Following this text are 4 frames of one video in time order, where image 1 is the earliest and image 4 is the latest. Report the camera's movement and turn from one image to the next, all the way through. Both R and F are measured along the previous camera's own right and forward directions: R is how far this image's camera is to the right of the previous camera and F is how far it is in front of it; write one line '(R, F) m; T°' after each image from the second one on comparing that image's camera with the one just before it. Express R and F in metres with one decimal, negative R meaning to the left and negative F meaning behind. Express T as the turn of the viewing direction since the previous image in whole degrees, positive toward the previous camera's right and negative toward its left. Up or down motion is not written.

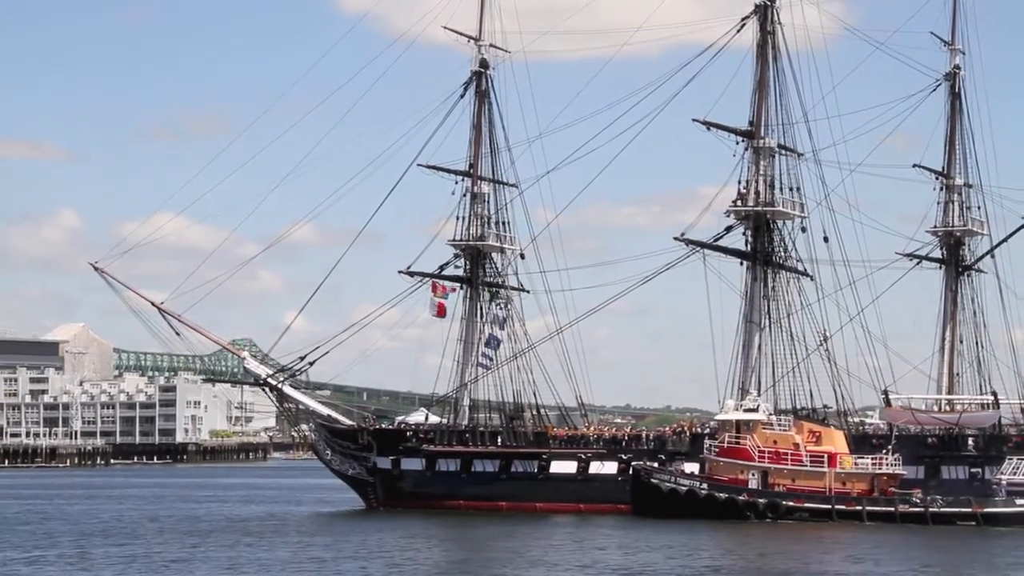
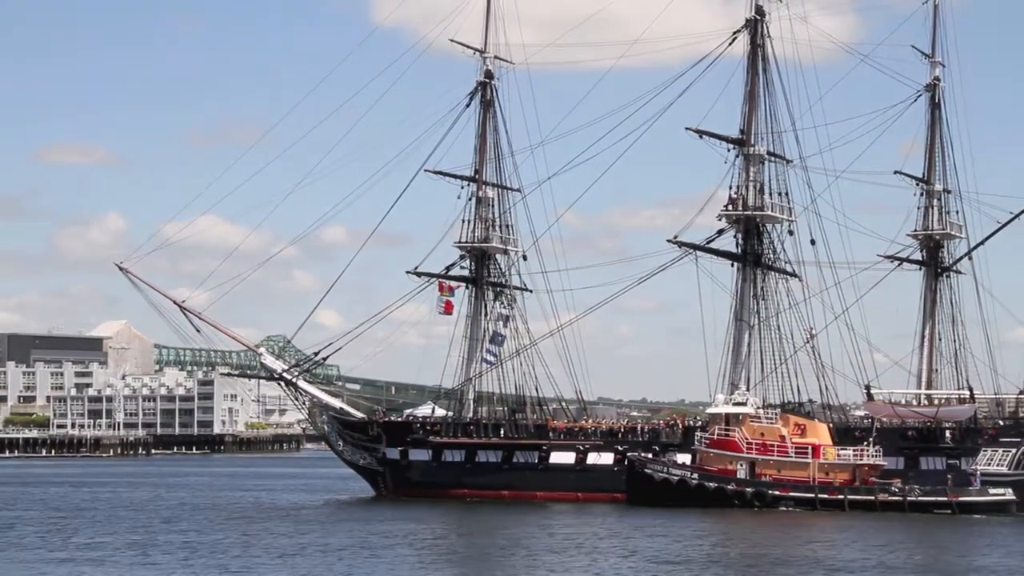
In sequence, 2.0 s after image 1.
(-1.3, -3.7) m; +1°
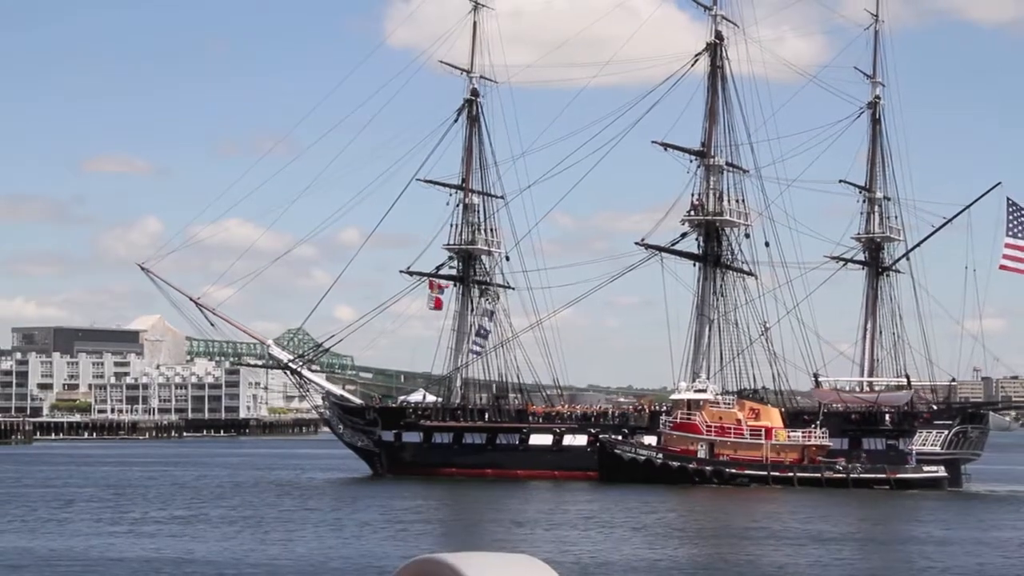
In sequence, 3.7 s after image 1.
(-1.9, -7.8) m; +2°
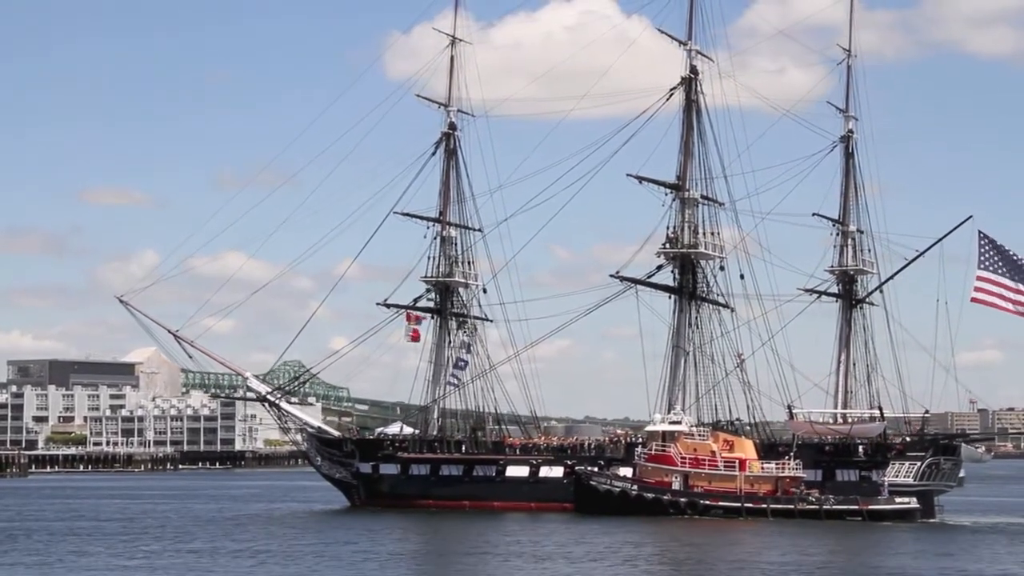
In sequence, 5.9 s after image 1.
(-0.8, -0.4) m; +1°
